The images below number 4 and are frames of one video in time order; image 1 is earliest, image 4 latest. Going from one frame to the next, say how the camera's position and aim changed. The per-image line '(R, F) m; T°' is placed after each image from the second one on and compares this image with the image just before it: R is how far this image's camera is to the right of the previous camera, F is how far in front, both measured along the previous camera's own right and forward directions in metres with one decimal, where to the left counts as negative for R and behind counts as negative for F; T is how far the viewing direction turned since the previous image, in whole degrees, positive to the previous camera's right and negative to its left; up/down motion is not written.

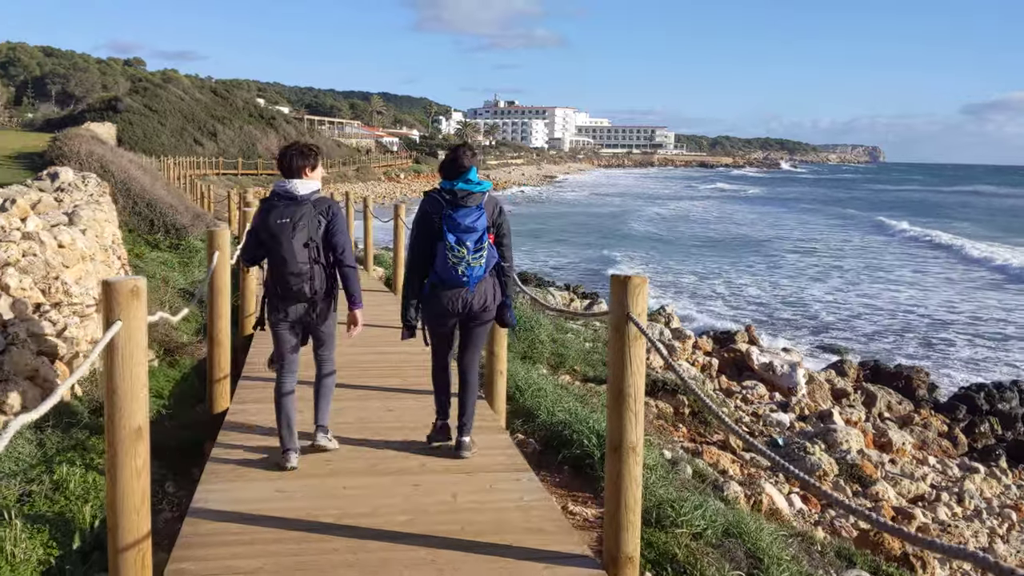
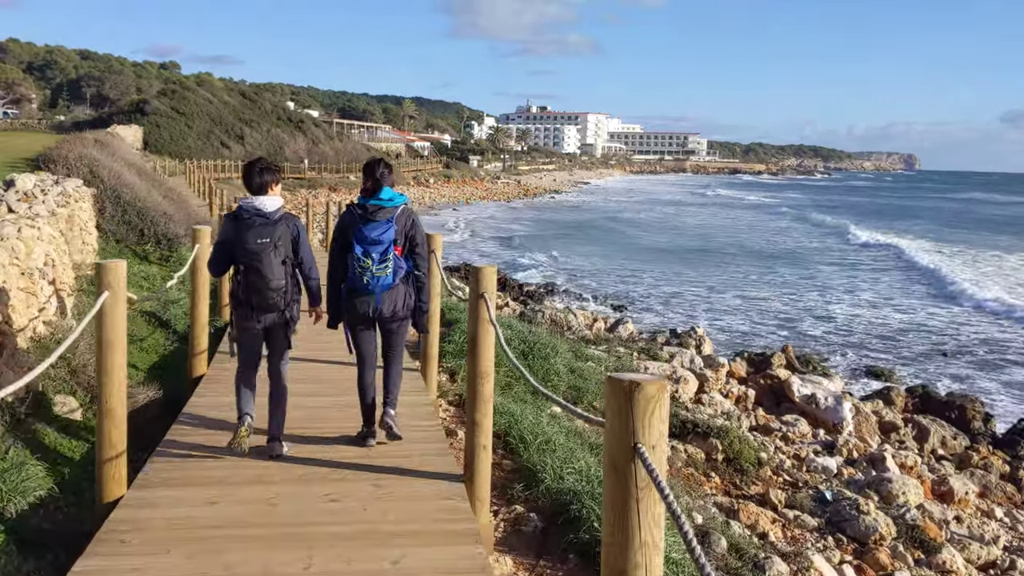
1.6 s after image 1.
(+0.2, +1.2) m; -2°
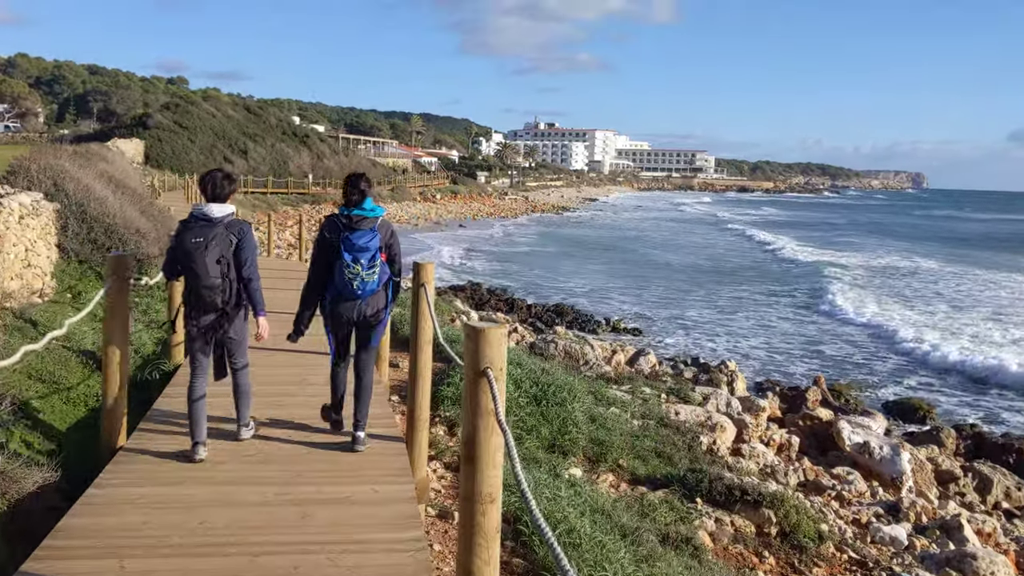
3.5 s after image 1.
(0.0, +1.4) m; 0°
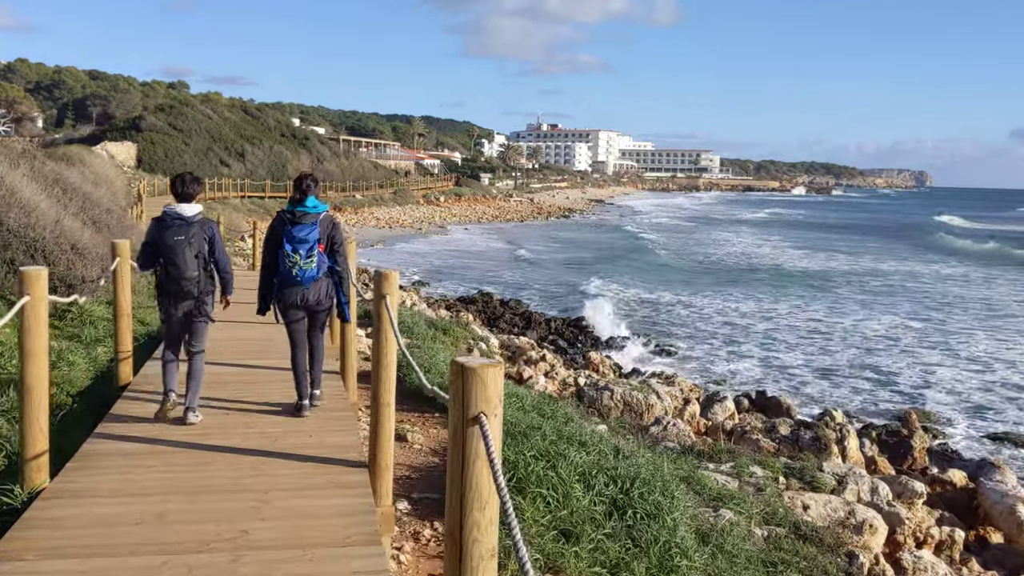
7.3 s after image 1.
(-0.4, +2.8) m; 0°
